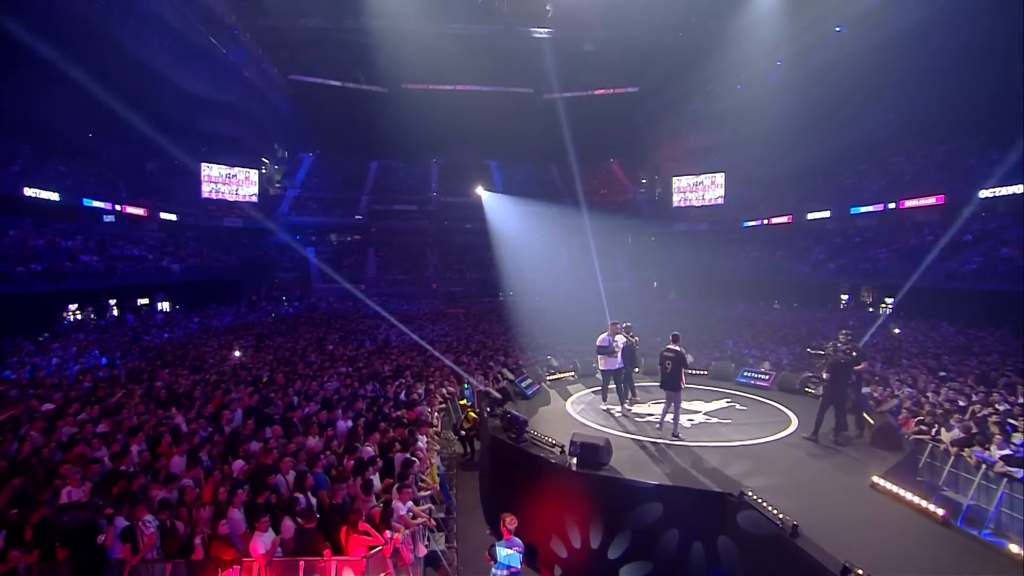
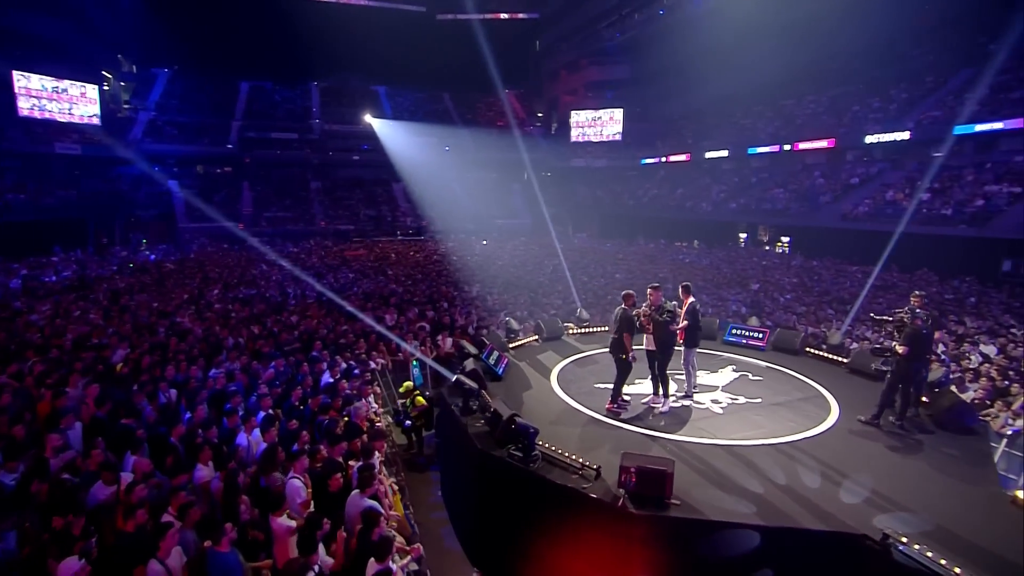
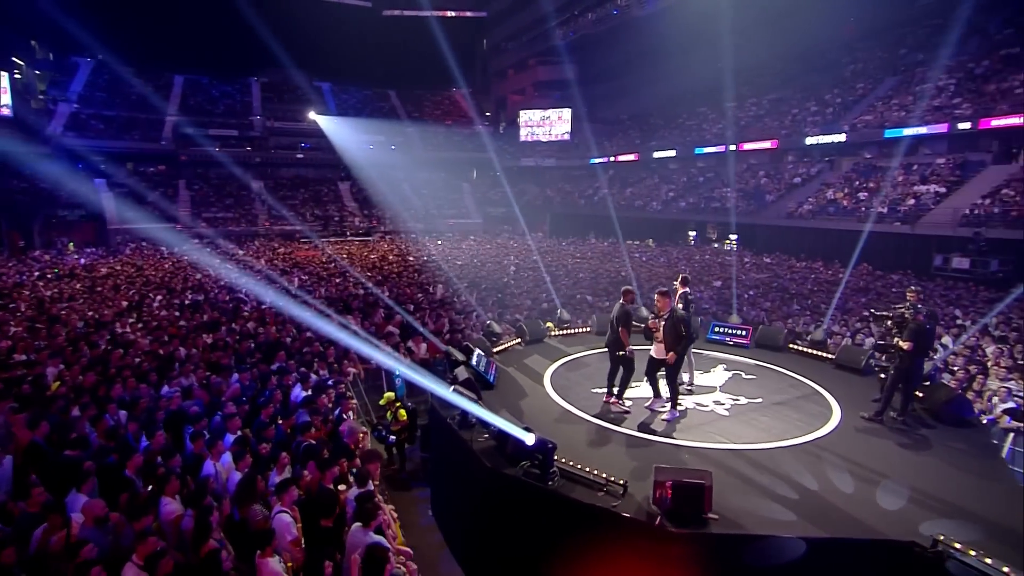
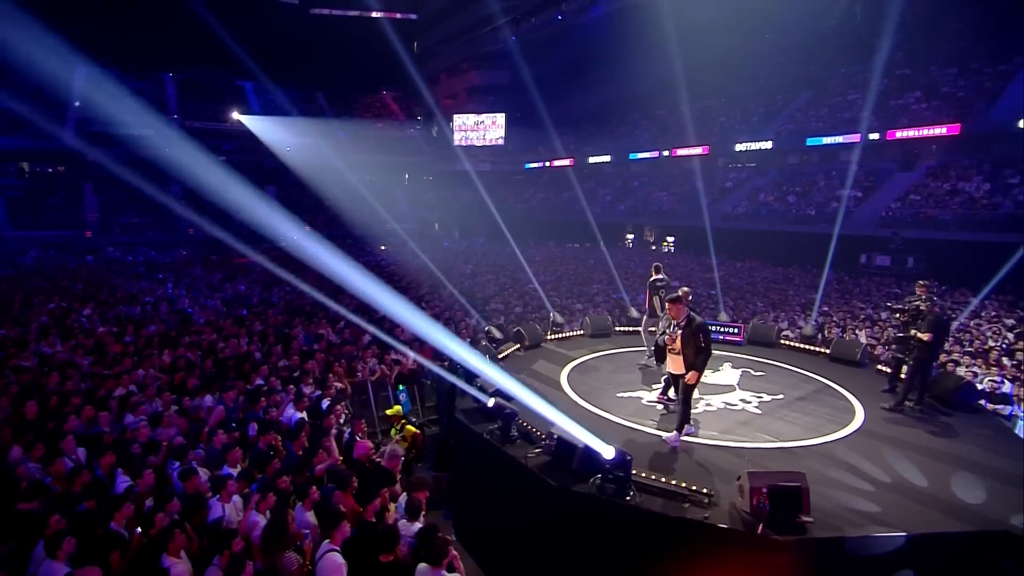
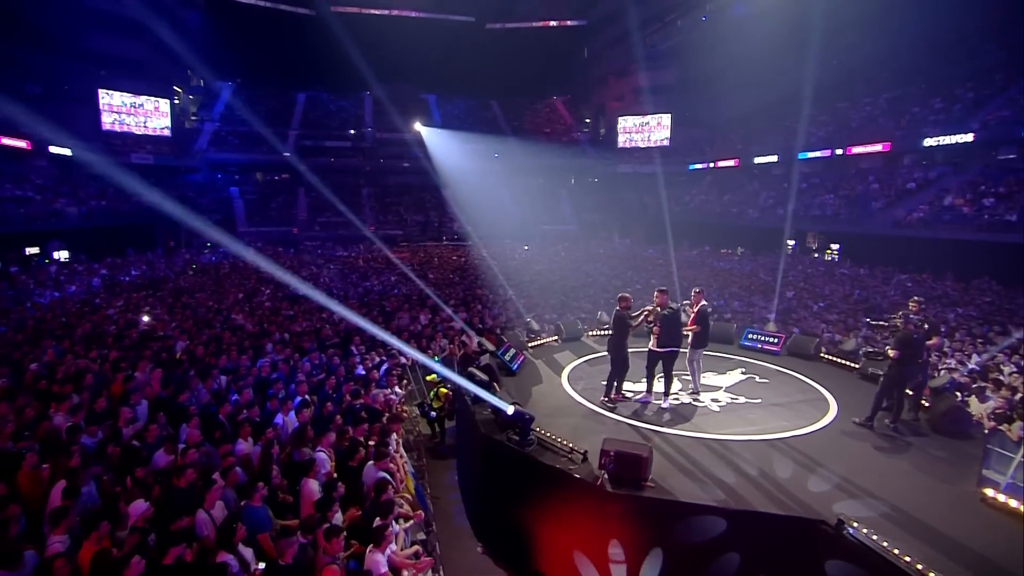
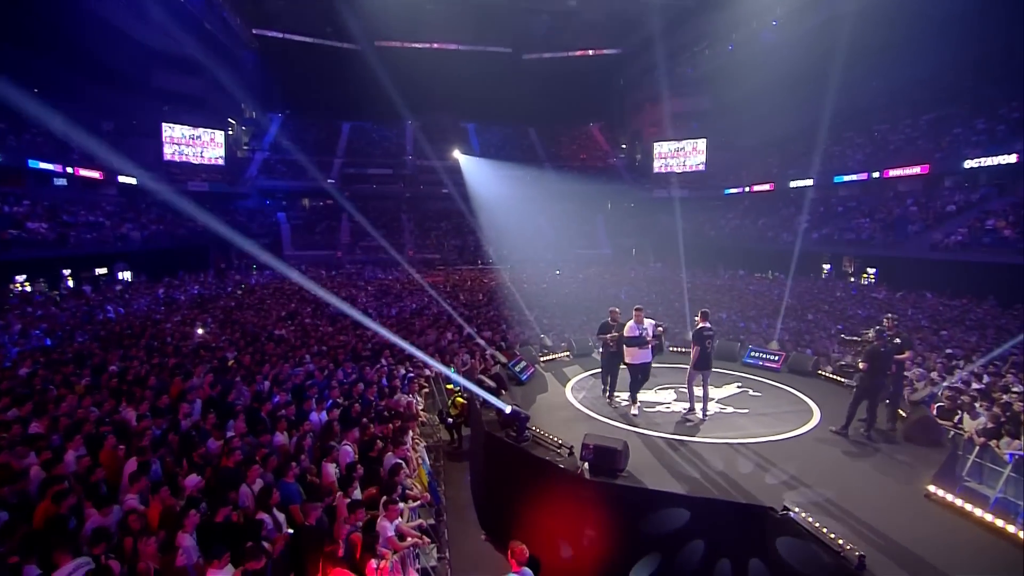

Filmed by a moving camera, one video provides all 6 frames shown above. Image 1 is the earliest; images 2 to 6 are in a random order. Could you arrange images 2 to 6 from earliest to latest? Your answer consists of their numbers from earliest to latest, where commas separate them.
6, 5, 2, 3, 4
